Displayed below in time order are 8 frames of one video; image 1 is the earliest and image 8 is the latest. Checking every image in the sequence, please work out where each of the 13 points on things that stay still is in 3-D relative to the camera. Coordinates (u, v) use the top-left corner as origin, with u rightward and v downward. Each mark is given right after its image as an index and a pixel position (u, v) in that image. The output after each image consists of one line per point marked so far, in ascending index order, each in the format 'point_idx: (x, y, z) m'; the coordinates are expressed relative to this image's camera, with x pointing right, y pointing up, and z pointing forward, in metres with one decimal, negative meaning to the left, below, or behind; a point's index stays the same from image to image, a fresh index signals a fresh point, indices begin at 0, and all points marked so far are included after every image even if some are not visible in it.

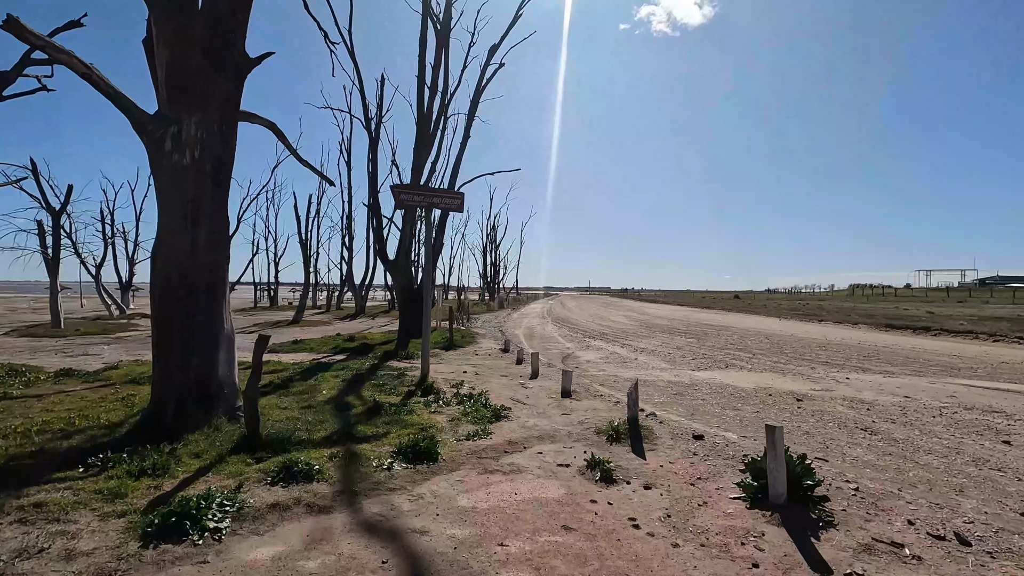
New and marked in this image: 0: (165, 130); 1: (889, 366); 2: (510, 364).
0: (-4.8, +2.2, +7.3) m
1: (+10.7, -2.2, +15.1) m
2: (-0.1, -2.2, +15.1) m
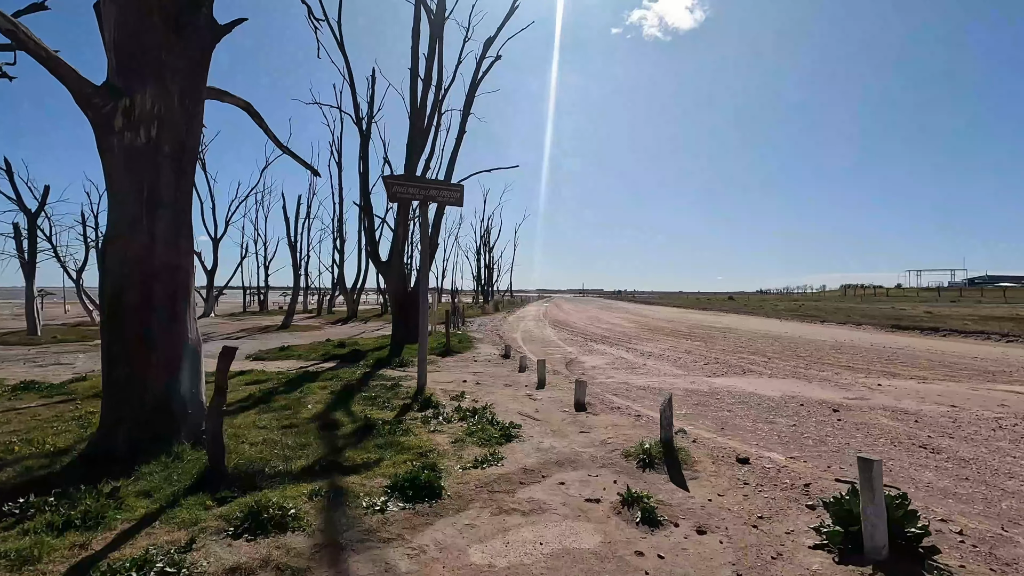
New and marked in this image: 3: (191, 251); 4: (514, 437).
0: (-4.6, +2.1, +6.2) m
1: (+10.8, -2.2, +14.2) m
2: (0.0, -2.2, +14.0) m
3: (-4.1, +0.5, +6.9) m
4: (0.0, -2.1, +7.4) m
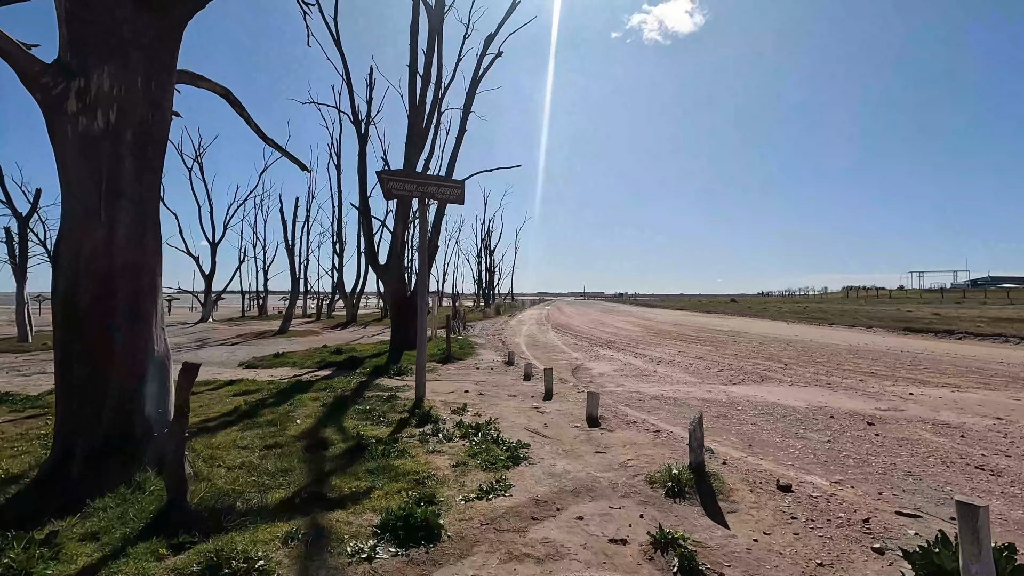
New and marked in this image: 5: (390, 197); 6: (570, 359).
0: (-4.5, +2.1, +5.4) m
1: (+10.9, -2.2, +13.4) m
2: (+0.1, -2.3, +13.2) m
3: (-4.0, +0.4, +6.1) m
4: (+0.1, -2.1, +6.6) m
5: (-2.2, +1.6, +9.3) m
6: (+2.1, -2.6, +19.5) m
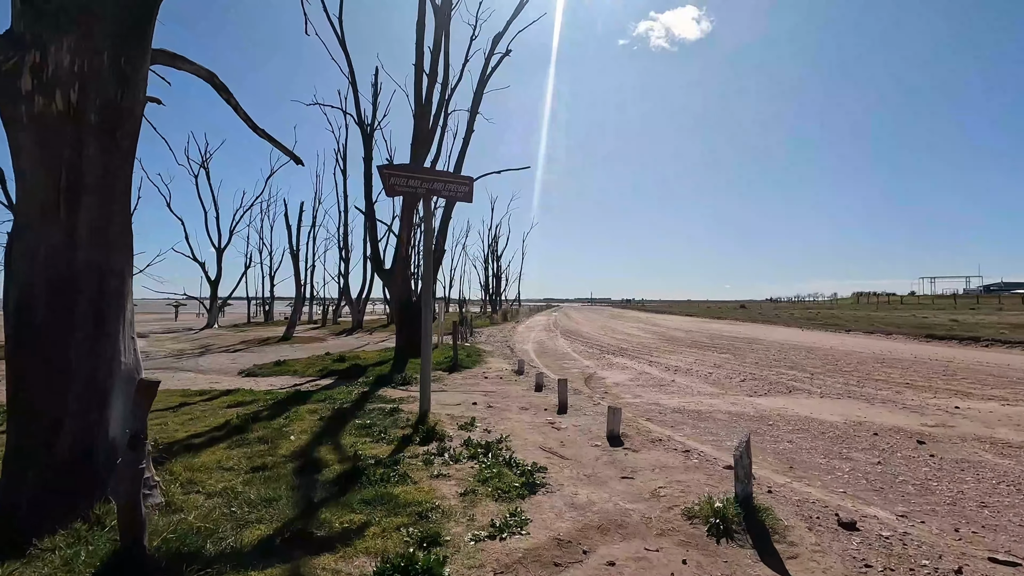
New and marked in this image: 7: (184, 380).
0: (-4.4, +2.0, +4.8) m
1: (+11.1, -2.3, +12.5) m
2: (+0.4, -2.4, +12.4) m
3: (-3.9, +0.4, +5.4) m
4: (+0.3, -2.2, +5.8) m
5: (-2.0, +1.6, +8.6) m
6: (+2.4, -2.8, +18.7) m
7: (-10.6, -3.0, +17.2) m
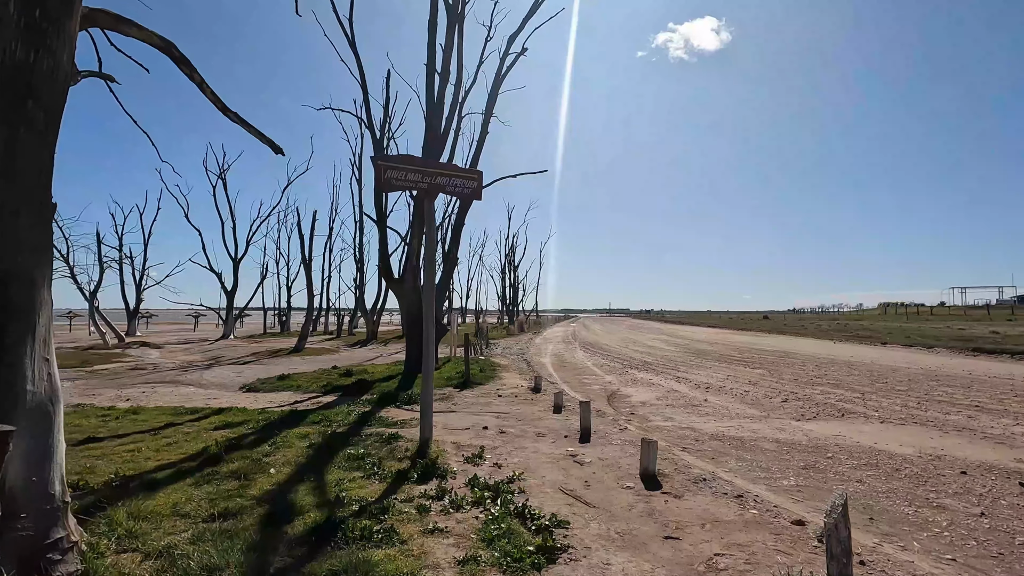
0: (-4.3, +2.0, +3.7) m
1: (+11.4, -2.5, +10.9) m
2: (+0.7, -2.6, +11.1) m
3: (-3.8, +0.3, +4.3) m
4: (+0.4, -2.2, +4.5) m
5: (-1.8, +1.4, +7.5) m
6: (+3.0, -3.1, +17.3) m
7: (-10.1, -3.3, +16.3) m
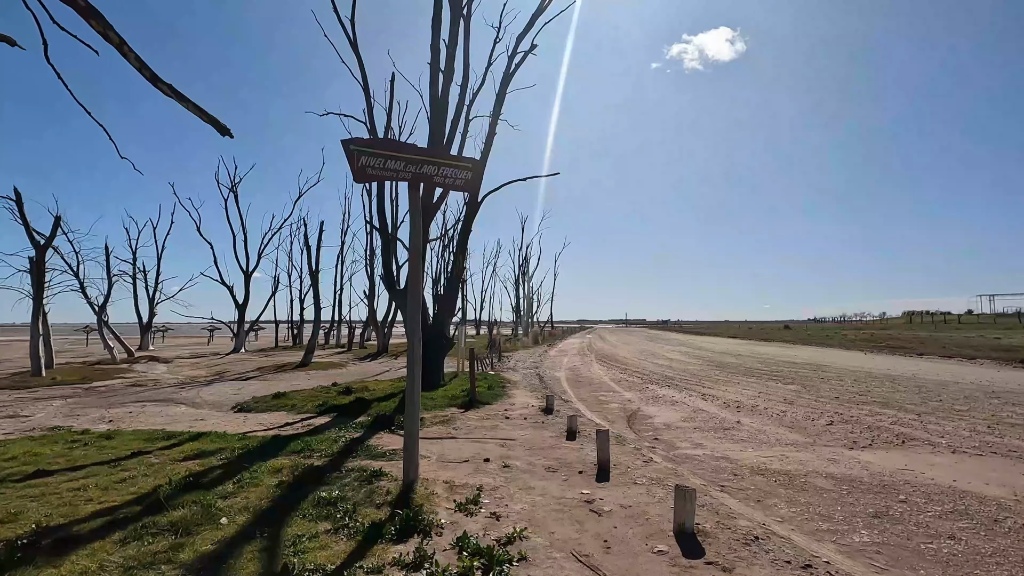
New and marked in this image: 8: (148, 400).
0: (-4.4, +1.9, +2.6) m
1: (+11.6, -2.6, +9.2) m
2: (+0.8, -2.8, +9.8) m
3: (-3.9, +0.2, +3.1) m
4: (+0.4, -2.3, +3.2) m
5: (-1.8, +1.3, +6.3) m
6: (+3.3, -3.4, +15.9) m
7: (-9.8, -3.7, +15.2) m
8: (-13.4, -4.1, +19.7) m
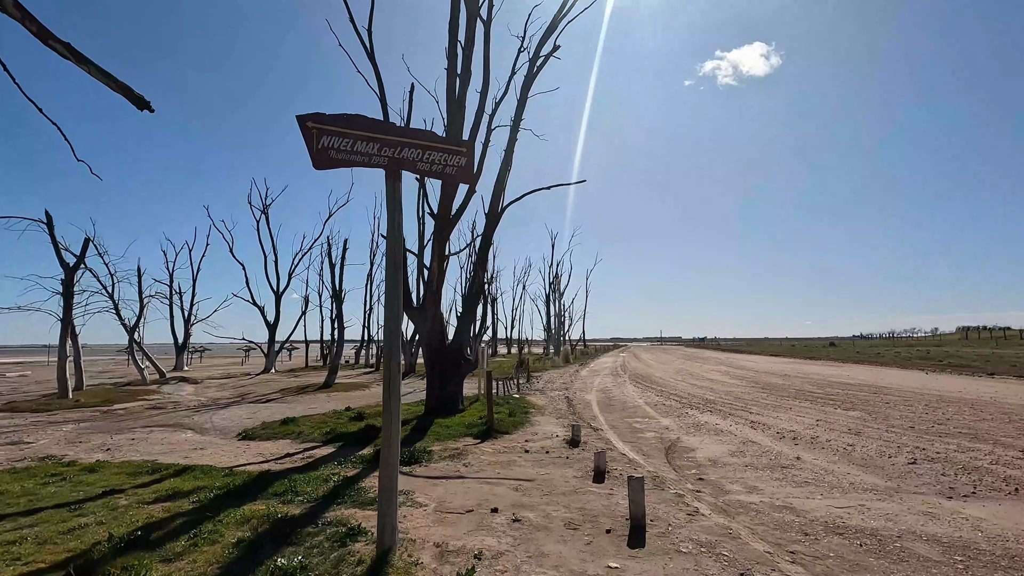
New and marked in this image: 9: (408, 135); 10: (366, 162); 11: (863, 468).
0: (-4.6, +1.9, +1.5) m
1: (+11.7, -2.7, +7.0) m
2: (+1.1, -3.0, +8.2) m
3: (-4.0, +0.2, +2.0) m
4: (+0.2, -2.3, +1.7) m
5: (-1.8, +1.2, +5.0) m
6: (+3.9, -3.8, +14.1) m
7: (-9.2, -4.2, +14.2) m
8: (-12.5, -4.8, +18.9) m
9: (-0.9, +1.5, +5.4) m
10: (-1.4, +1.2, +5.1) m
11: (+6.2, -3.2, +9.5) m
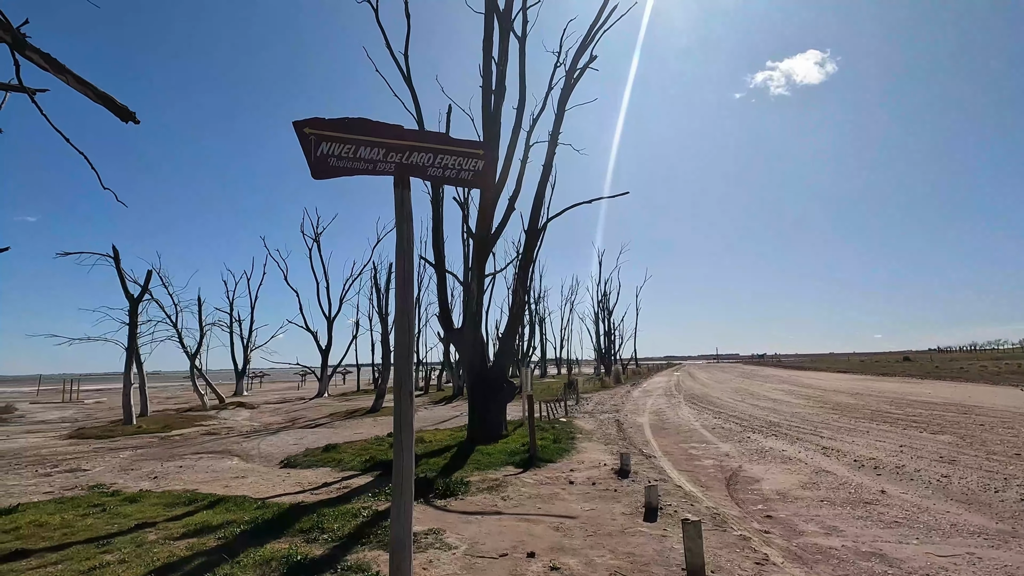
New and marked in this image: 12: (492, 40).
0: (-4.8, +1.7, +1.4) m
1: (+12.1, -2.5, +5.2) m
2: (+1.6, -3.2, +7.3) m
3: (-4.1, +0.1, +1.7) m
4: (+0.2, -2.3, +1.0) m
5: (-1.6, +1.0, +4.6) m
6: (+5.0, -4.1, +13.0) m
7: (-8.0, -4.9, +14.2) m
8: (-10.9, -5.8, +19.1) m
9: (-0.8, +1.3, +4.8) m
10: (-1.2, +1.0, +4.7) m
11: (+6.9, -3.3, +8.1) m
12: (-0.7, +7.9, +17.0) m
